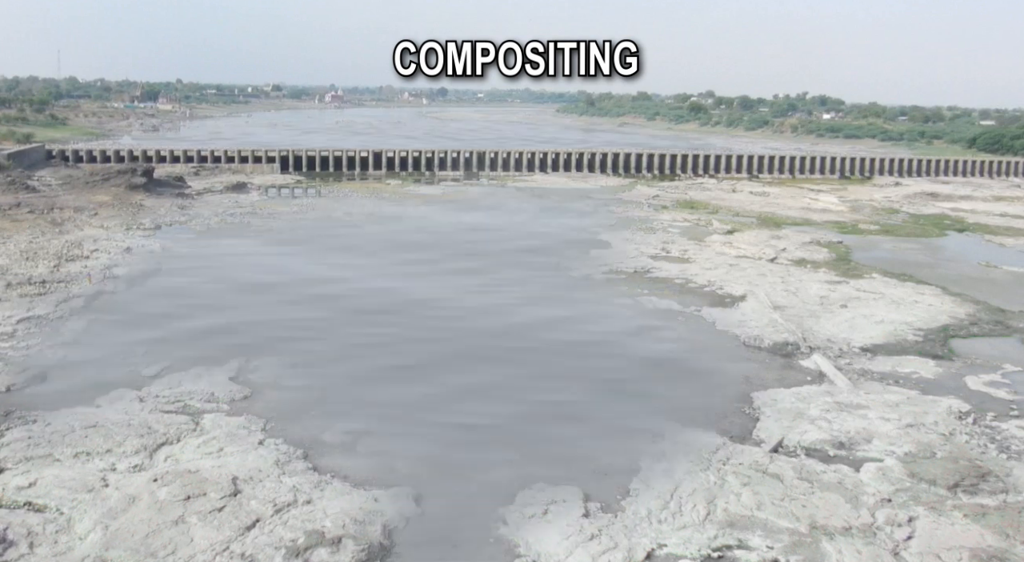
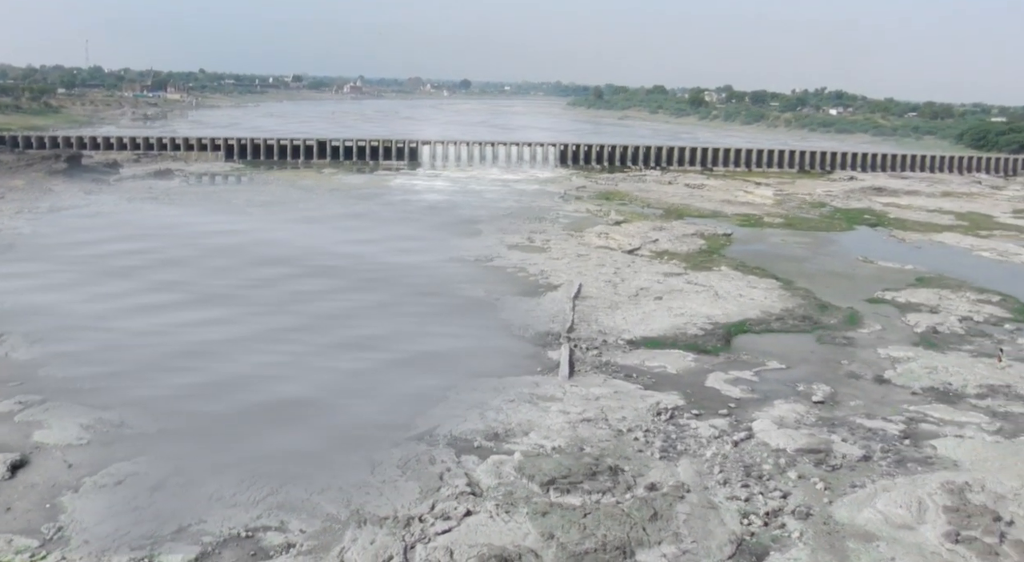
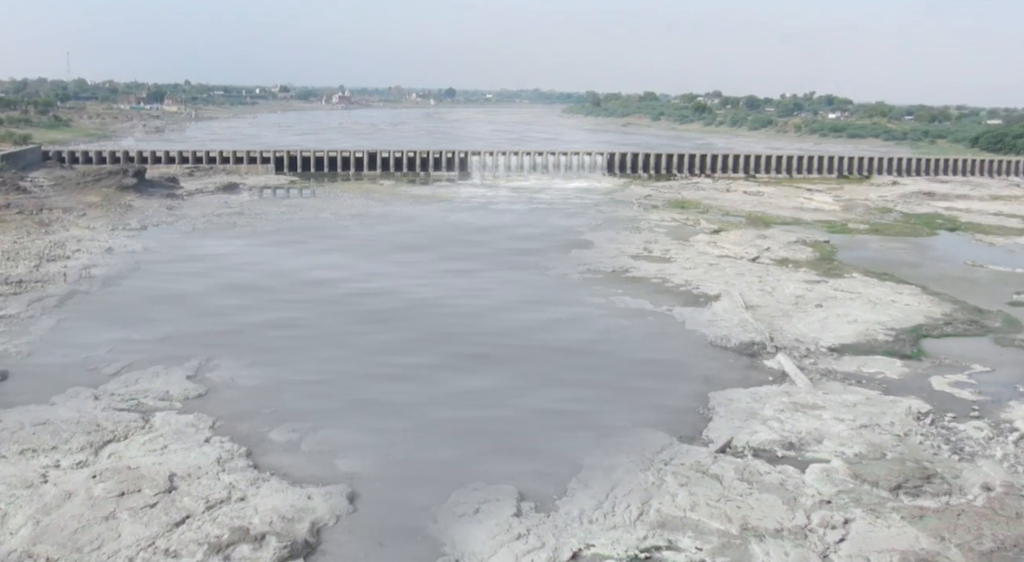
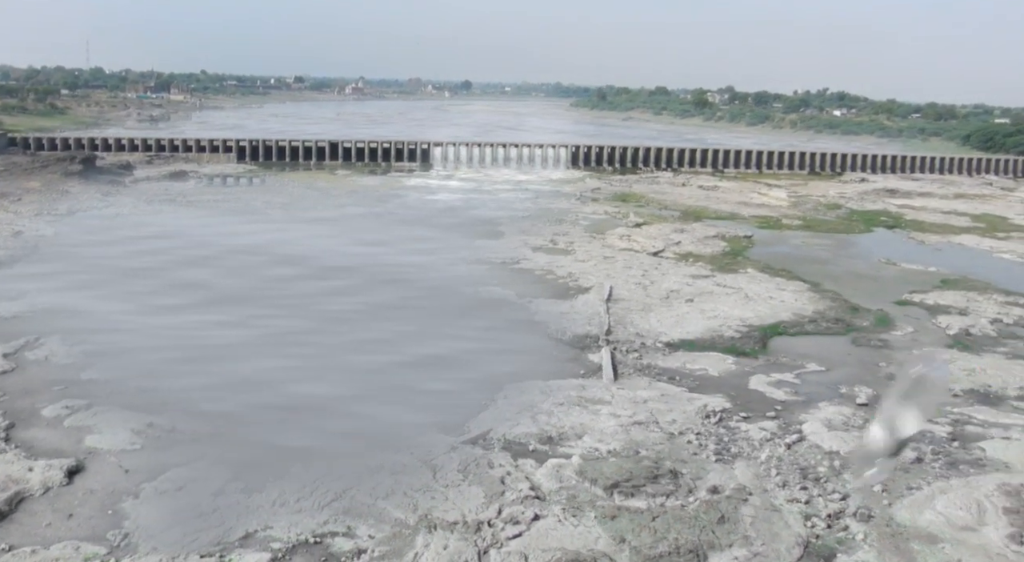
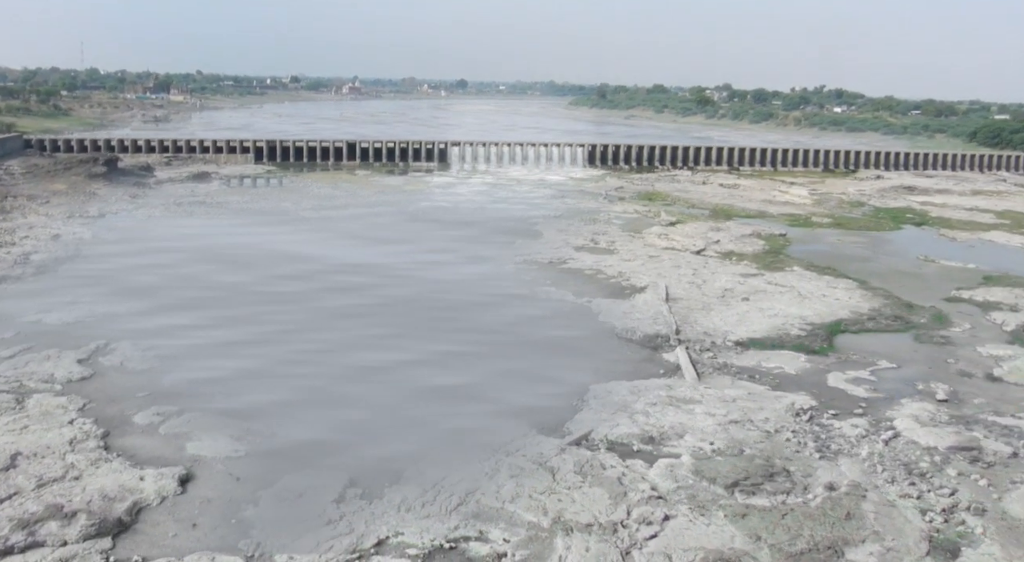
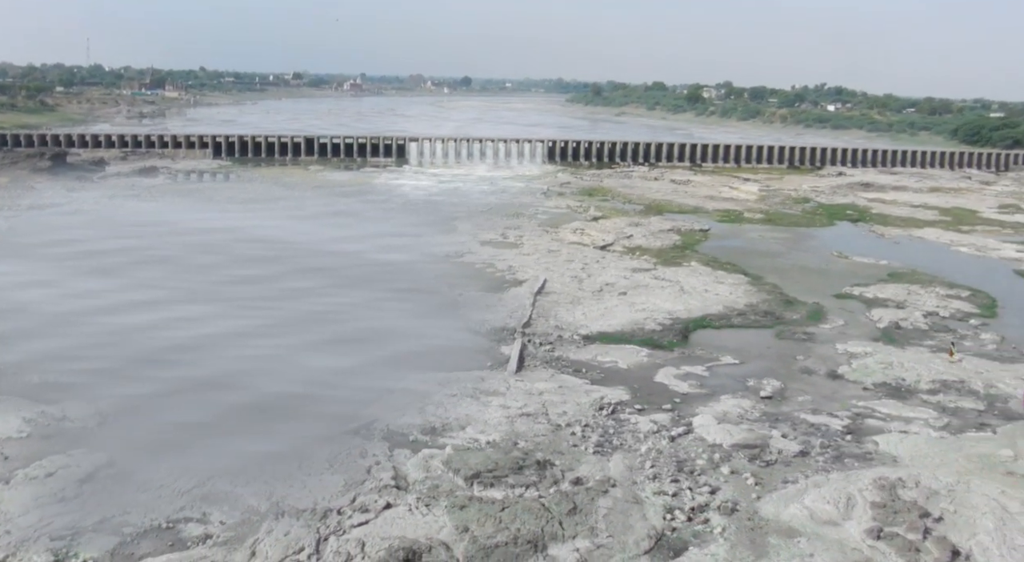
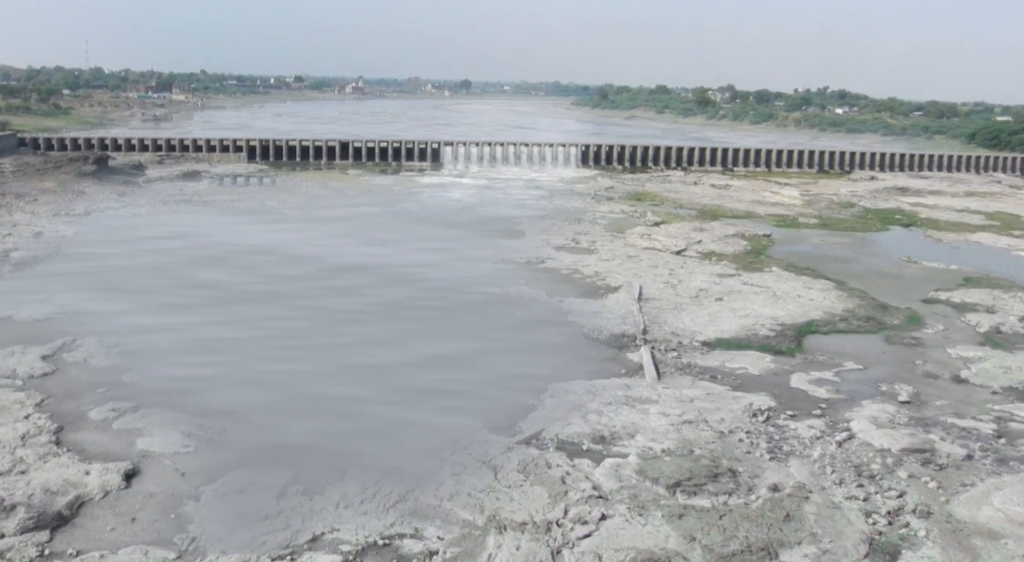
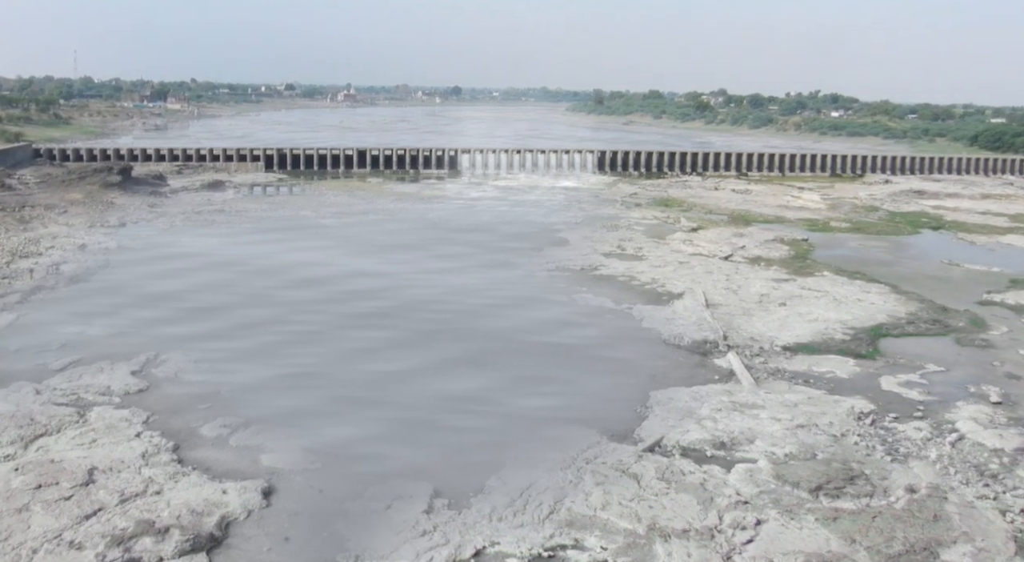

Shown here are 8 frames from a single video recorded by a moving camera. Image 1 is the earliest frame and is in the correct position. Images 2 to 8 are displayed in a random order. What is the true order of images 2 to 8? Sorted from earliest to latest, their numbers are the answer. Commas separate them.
3, 8, 5, 7, 4, 2, 6
